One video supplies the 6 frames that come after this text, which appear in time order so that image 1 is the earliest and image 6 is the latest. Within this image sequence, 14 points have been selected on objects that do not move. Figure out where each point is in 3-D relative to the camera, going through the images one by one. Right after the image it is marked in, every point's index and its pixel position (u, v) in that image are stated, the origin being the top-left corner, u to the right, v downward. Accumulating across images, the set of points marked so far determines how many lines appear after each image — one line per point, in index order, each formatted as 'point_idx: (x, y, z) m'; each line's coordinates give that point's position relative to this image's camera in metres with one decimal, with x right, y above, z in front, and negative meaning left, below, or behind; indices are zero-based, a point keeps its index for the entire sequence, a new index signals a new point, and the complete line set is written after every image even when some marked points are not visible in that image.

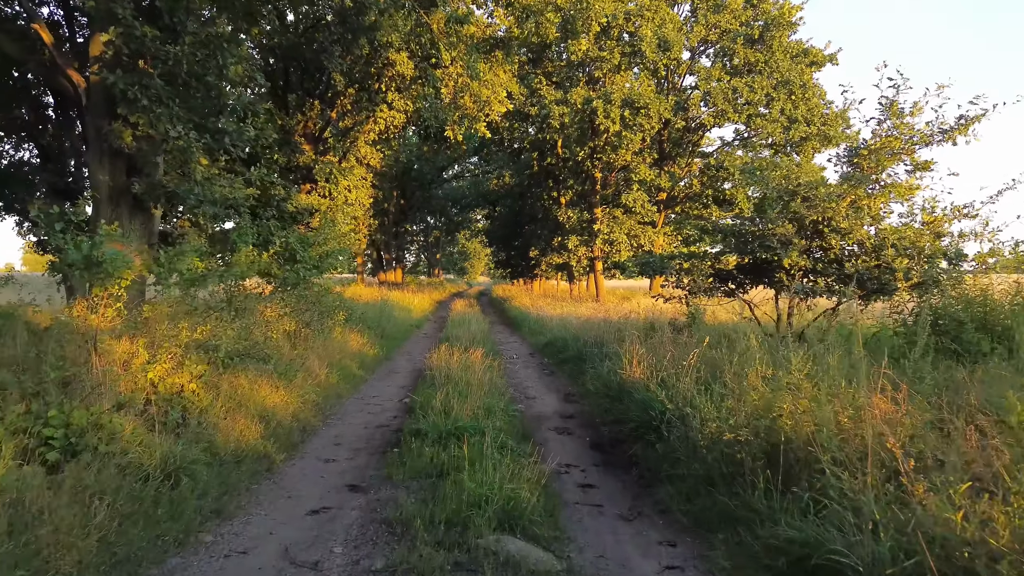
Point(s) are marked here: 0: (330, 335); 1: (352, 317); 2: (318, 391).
0: (-2.3, -0.6, +9.9) m
1: (-2.4, -0.5, +12.1) m
2: (-1.7, -0.9, +6.9) m
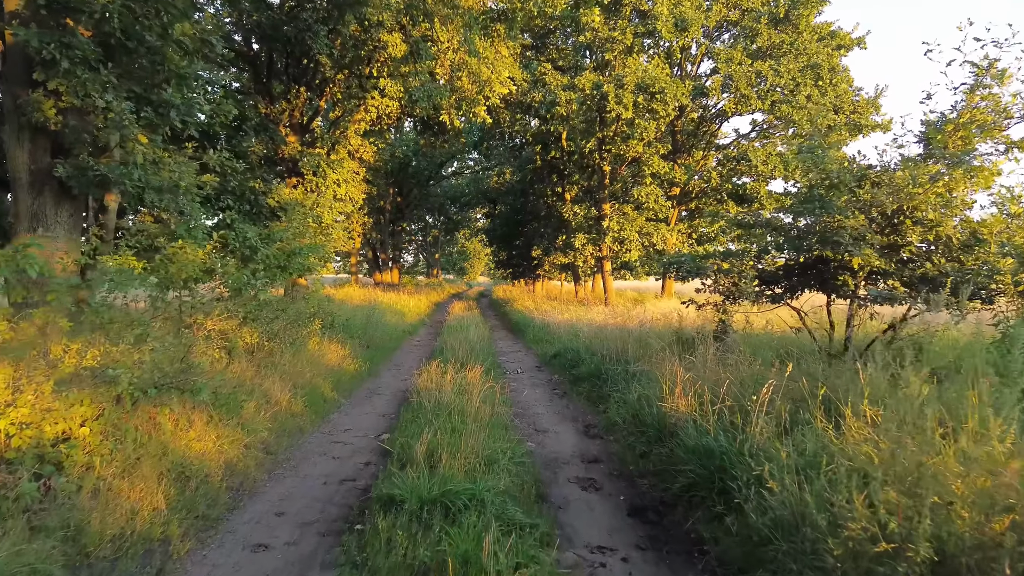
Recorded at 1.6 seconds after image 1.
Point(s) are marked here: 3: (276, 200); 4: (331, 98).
0: (-2.2, -0.7, +8.4) m
1: (-2.4, -0.5, +10.6) m
2: (-1.6, -0.9, +5.4) m
3: (-3.4, +1.3, +11.6) m
4: (-4.2, +4.4, +18.6) m
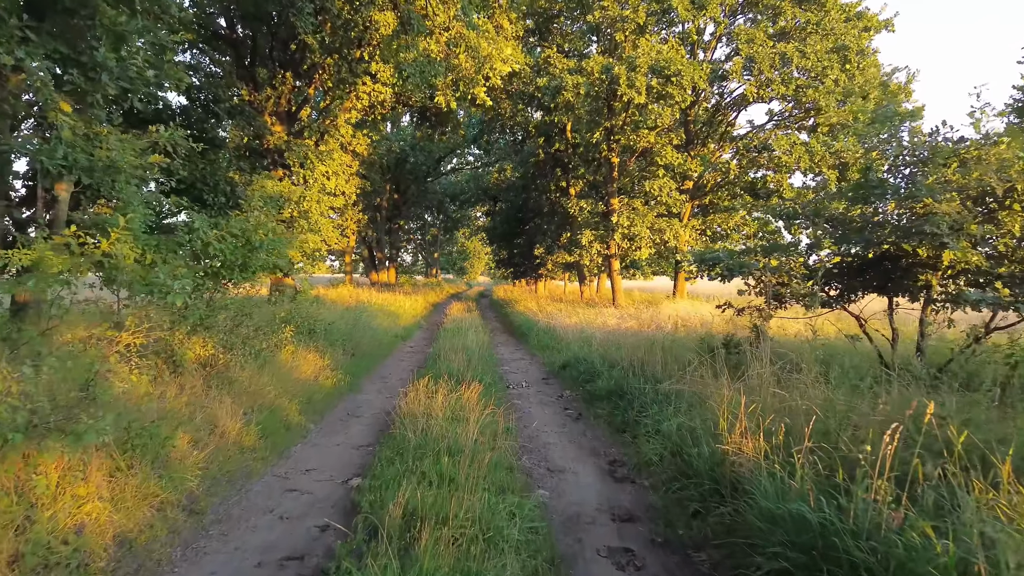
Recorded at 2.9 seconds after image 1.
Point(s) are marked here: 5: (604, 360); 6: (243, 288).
0: (-2.2, -0.7, +7.1) m
1: (-2.3, -0.5, +9.4) m
2: (-1.6, -0.9, +4.2) m
3: (-3.4, +1.3, +10.3) m
4: (-4.1, +4.4, +17.4) m
5: (+0.9, -0.7, +8.0) m
6: (-2.5, 0.0, +7.3) m
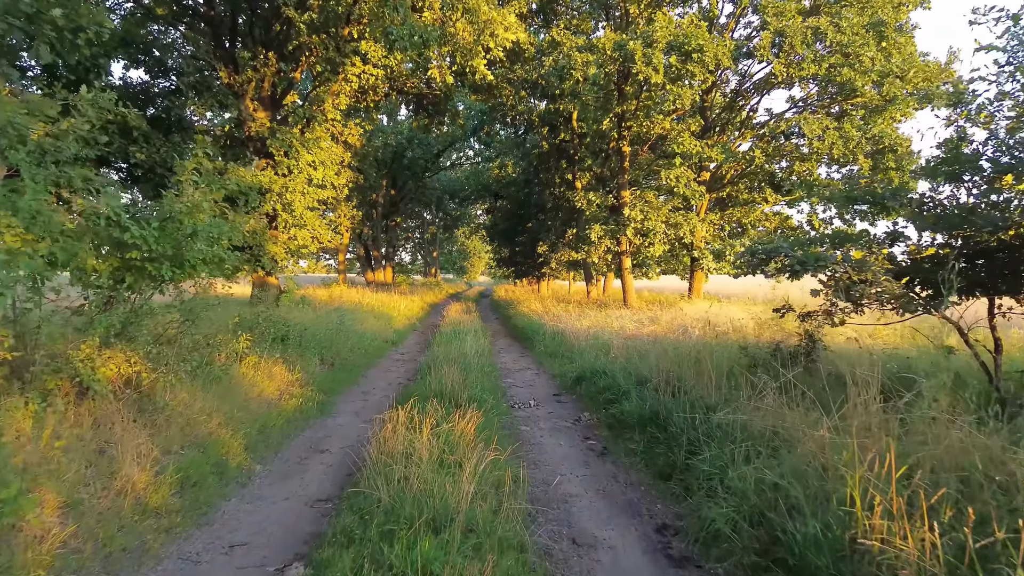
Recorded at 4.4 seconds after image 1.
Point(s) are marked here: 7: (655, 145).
0: (-2.1, -0.7, +5.8) m
1: (-2.3, -0.5, +8.0) m
2: (-1.6, -0.9, +2.8) m
3: (-3.3, +1.3, +9.0) m
4: (-4.1, +4.4, +16.0) m
5: (+1.0, -0.7, +6.6) m
6: (-2.4, 0.0, +5.9) m
7: (+3.1, +3.1, +17.3) m
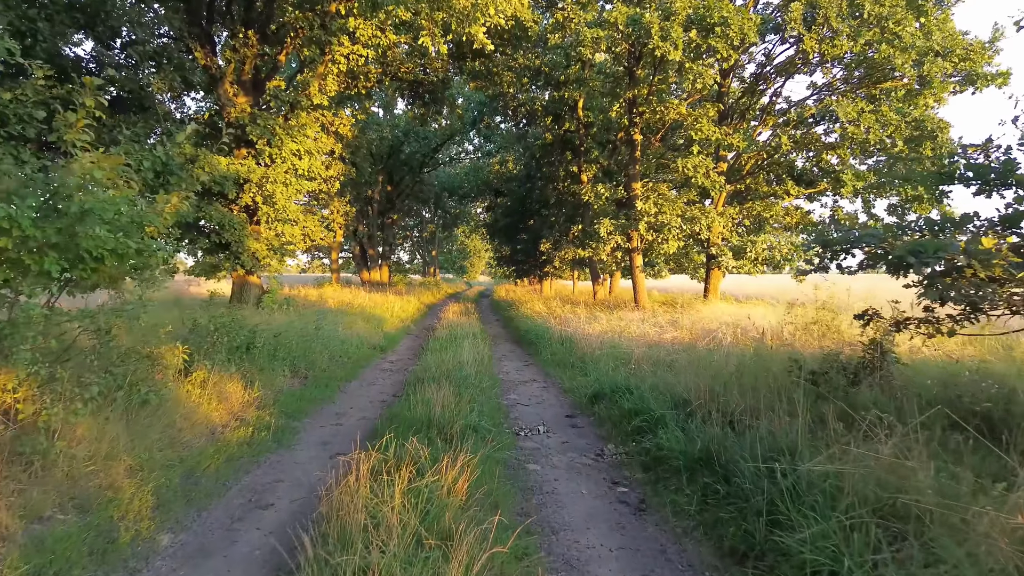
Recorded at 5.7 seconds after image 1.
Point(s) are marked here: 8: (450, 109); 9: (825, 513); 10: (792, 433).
0: (-2.1, -0.7, +4.6) m
1: (-2.3, -0.5, +6.8) m
2: (-1.5, -0.9, +1.6) m
3: (-3.3, +1.3, +7.7) m
4: (-4.1, +4.4, +14.8) m
5: (+1.0, -0.7, +5.4) m
6: (-2.4, 0.0, +4.7) m
7: (+3.1, +3.1, +16.1) m
8: (-1.4, +4.1, +18.4) m
9: (+1.1, -0.8, +2.8) m
10: (+1.2, -0.6, +3.6) m
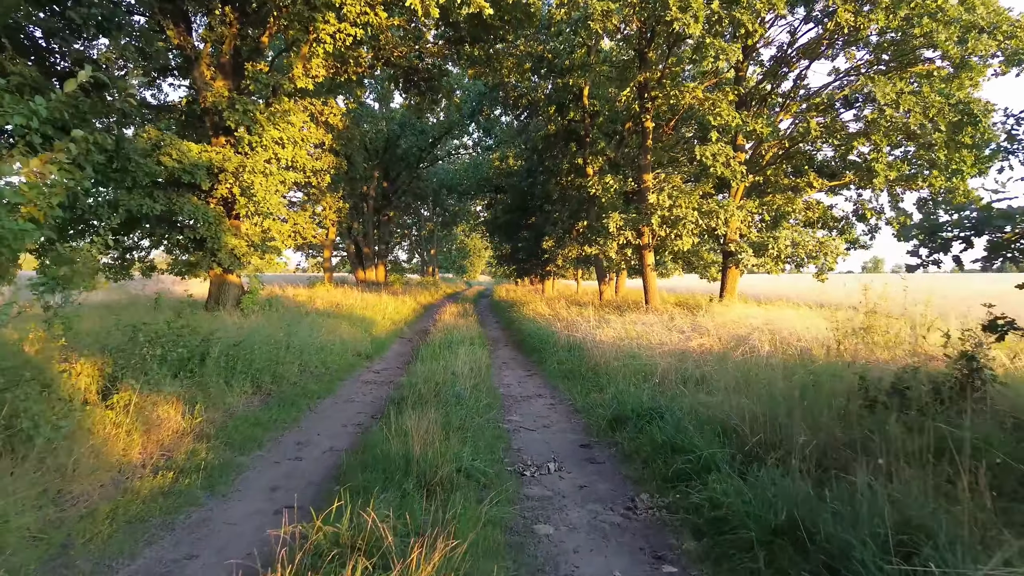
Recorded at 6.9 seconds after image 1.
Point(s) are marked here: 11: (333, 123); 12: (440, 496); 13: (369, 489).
0: (-2.1, -0.7, +3.4) m
1: (-2.2, -0.5, +5.6) m
2: (-1.5, -0.9, +0.4) m
3: (-3.3, +1.3, +6.6) m
4: (-4.0, +4.4, +13.7) m
5: (+1.0, -0.7, +4.2) m
6: (-2.4, 0.0, +3.6) m
7: (+3.2, +3.1, +14.9) m
8: (-1.4, +4.1, +17.3) m
9: (+1.1, -0.8, +1.7) m
10: (+1.3, -0.7, +2.5) m
11: (-3.9, +3.6, +17.5) m
12: (-0.3, -0.8, +3.4) m
13: (-0.6, -0.8, +3.4) m
